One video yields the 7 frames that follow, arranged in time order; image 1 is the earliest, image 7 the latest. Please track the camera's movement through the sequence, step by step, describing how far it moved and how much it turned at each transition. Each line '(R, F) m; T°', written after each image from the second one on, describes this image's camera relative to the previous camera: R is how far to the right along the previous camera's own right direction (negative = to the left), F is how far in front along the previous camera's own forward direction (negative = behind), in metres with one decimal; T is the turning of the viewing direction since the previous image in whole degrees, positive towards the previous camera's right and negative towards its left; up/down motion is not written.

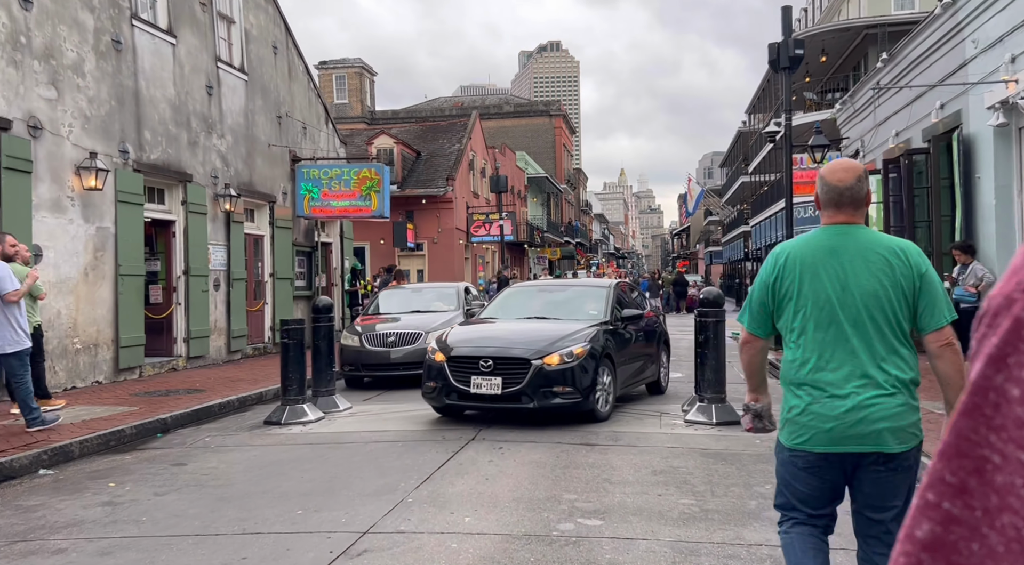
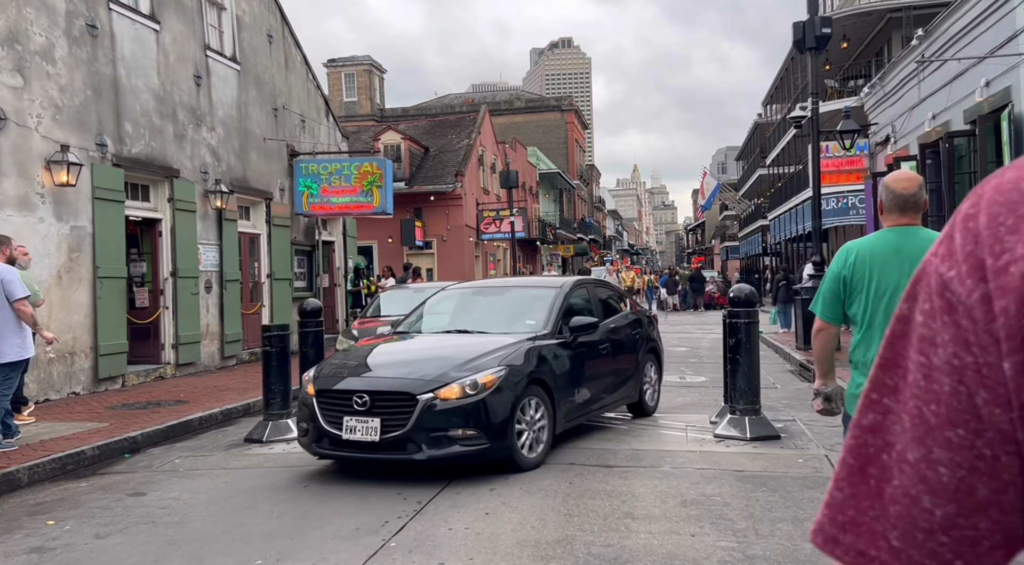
(+0.1, +0.9) m; -1°
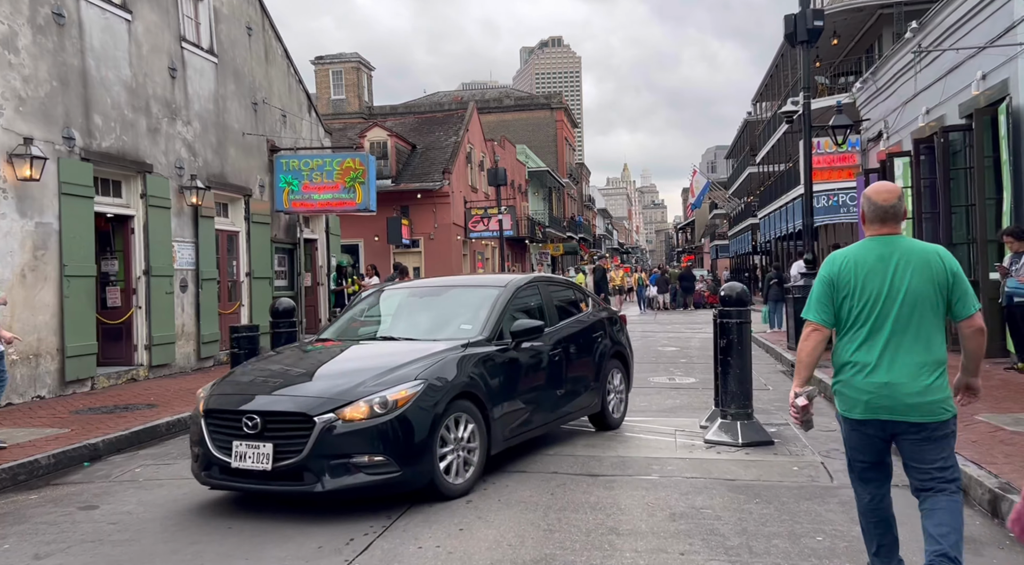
(+0.1, +0.4) m; +1°
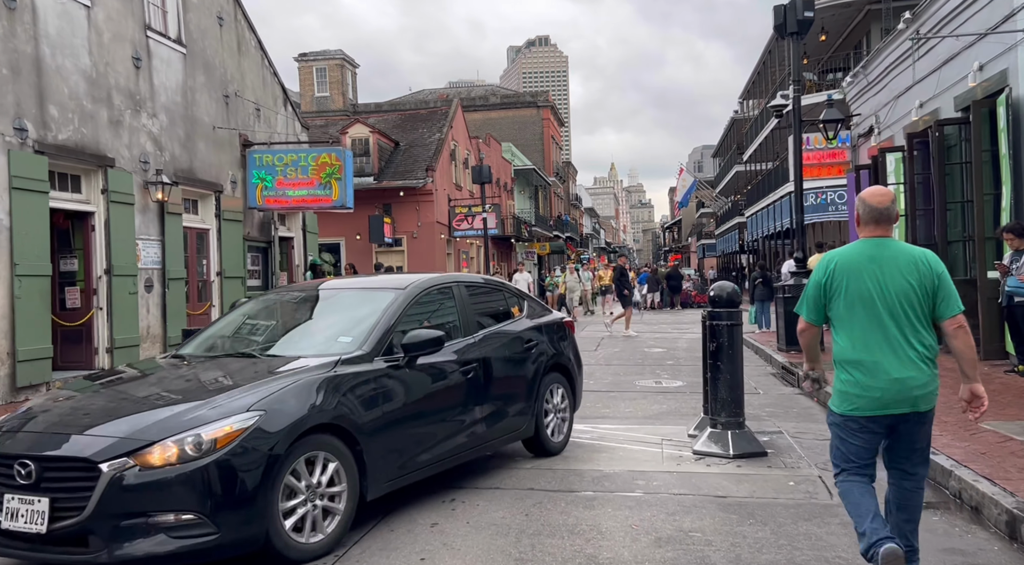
(+0.1, +0.5) m; +1°
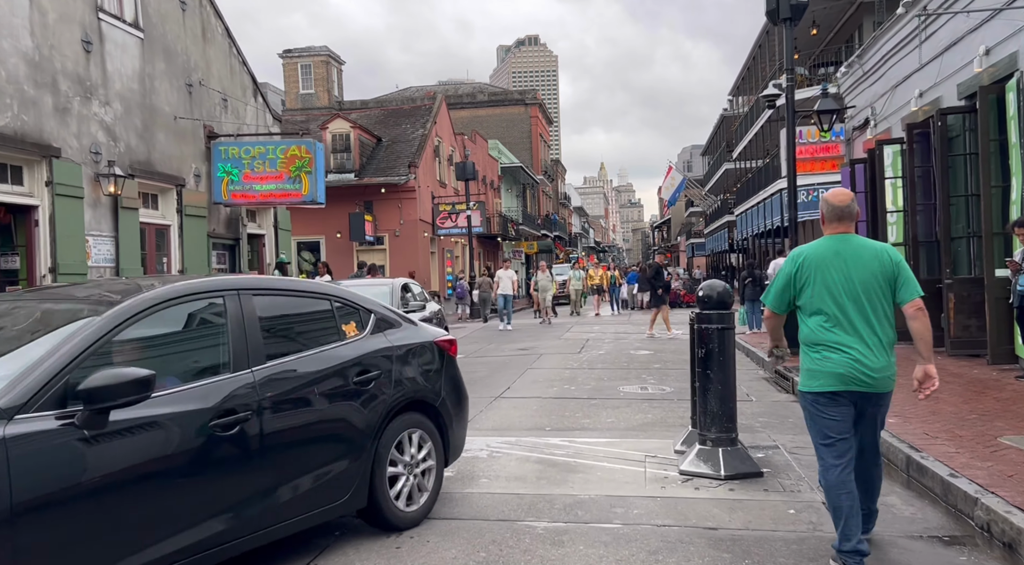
(+0.2, +0.7) m; +1°
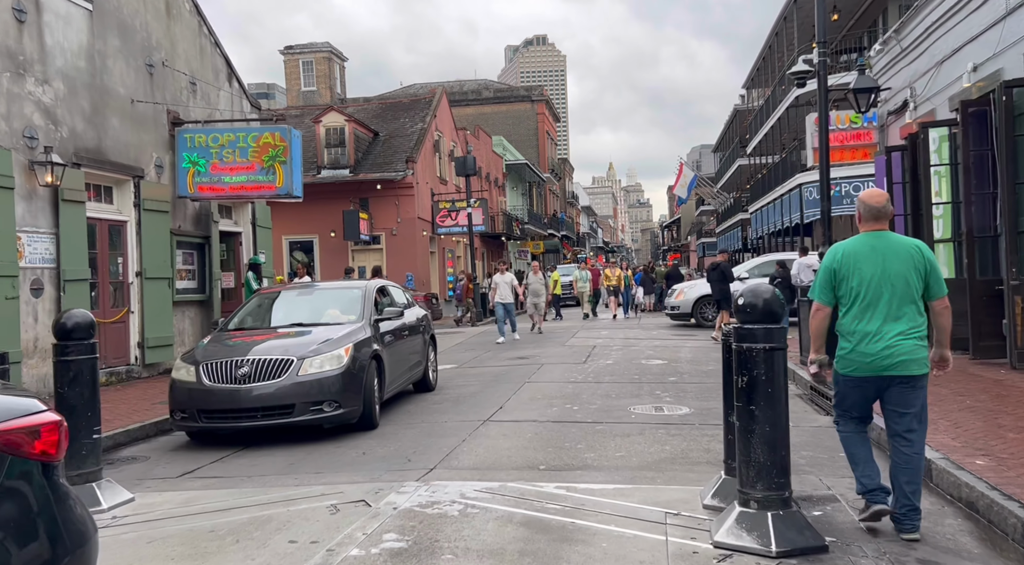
(+0.2, +1.5) m; -1°
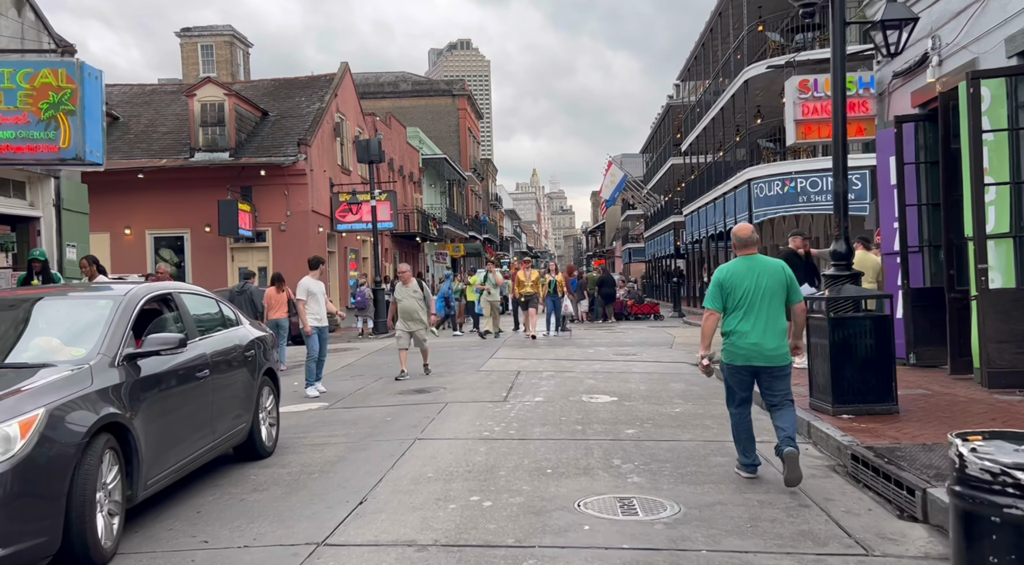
(+0.4, +3.7) m; +5°
